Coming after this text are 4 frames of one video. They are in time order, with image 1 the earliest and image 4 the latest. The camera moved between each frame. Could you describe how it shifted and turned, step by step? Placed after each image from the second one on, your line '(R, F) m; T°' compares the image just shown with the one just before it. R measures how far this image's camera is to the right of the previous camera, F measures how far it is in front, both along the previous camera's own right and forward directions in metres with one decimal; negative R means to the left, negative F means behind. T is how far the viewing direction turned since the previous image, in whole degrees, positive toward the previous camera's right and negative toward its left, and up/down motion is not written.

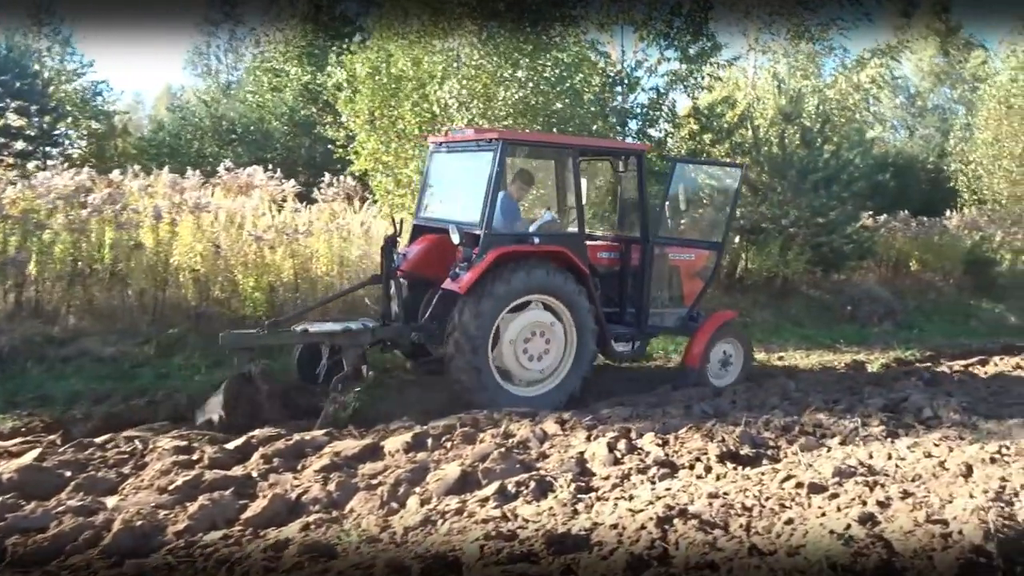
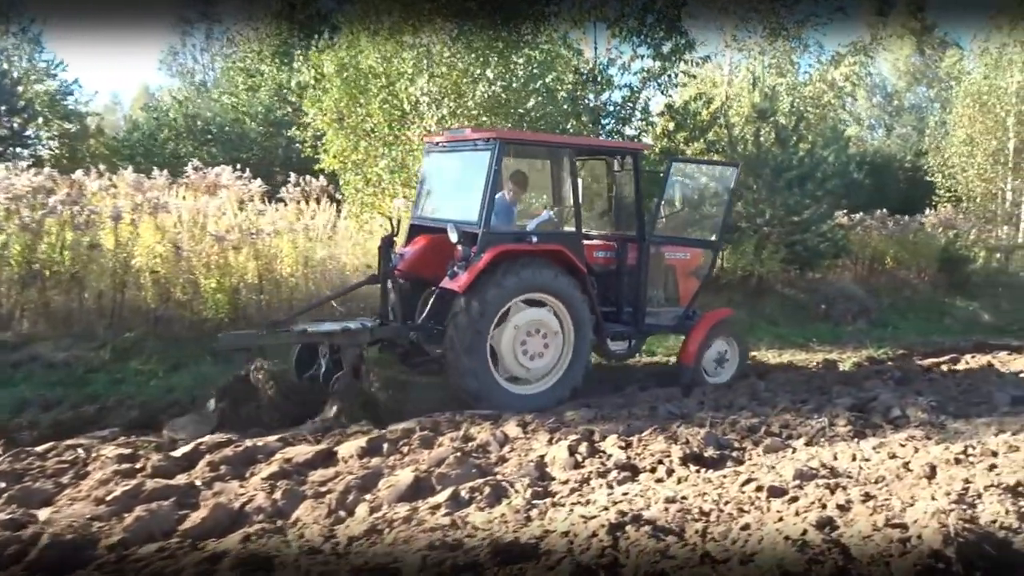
(+0.2, +0.1) m; +1°
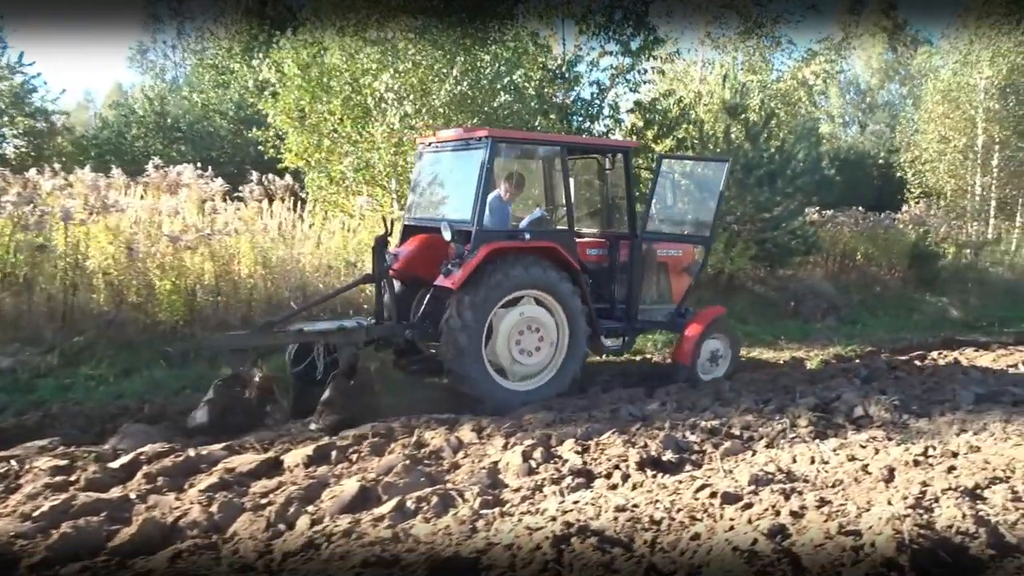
(+0.2, +0.1) m; +1°
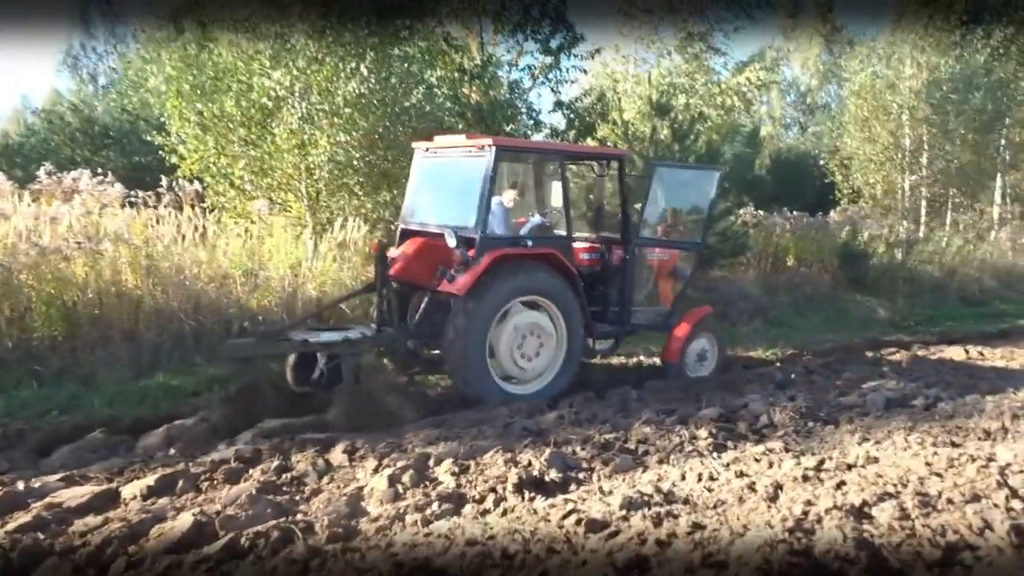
(+0.5, +0.4) m; +3°
